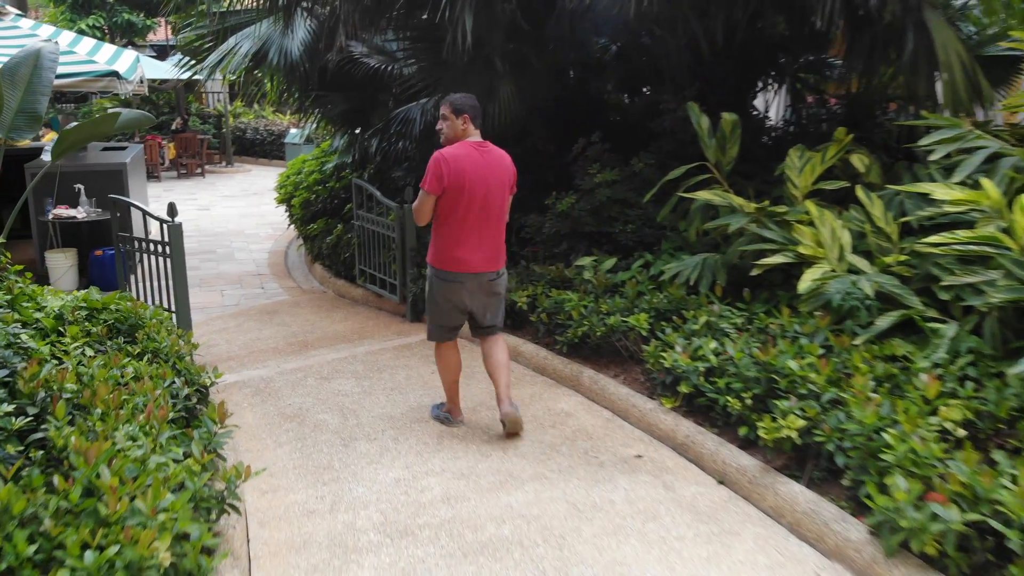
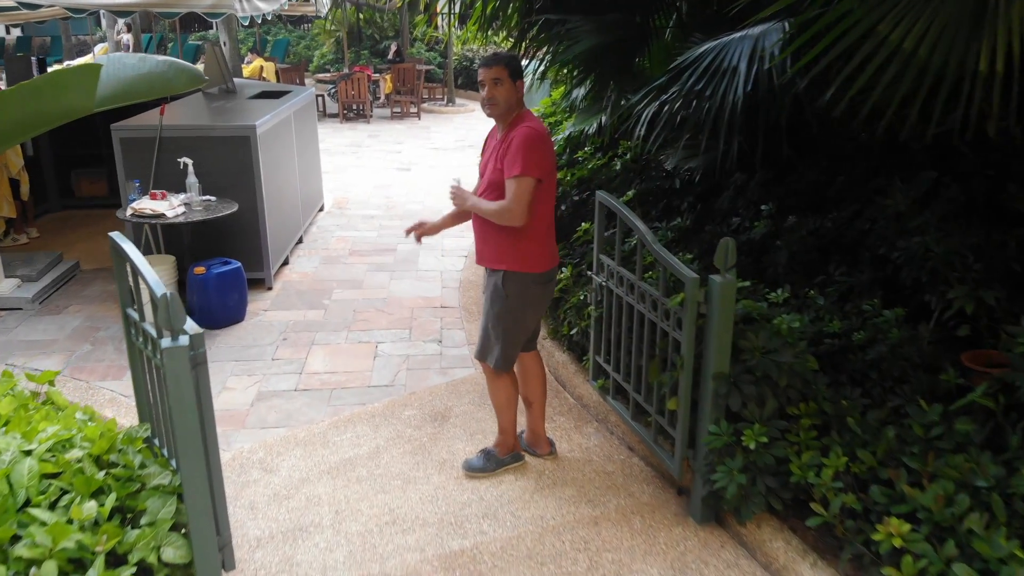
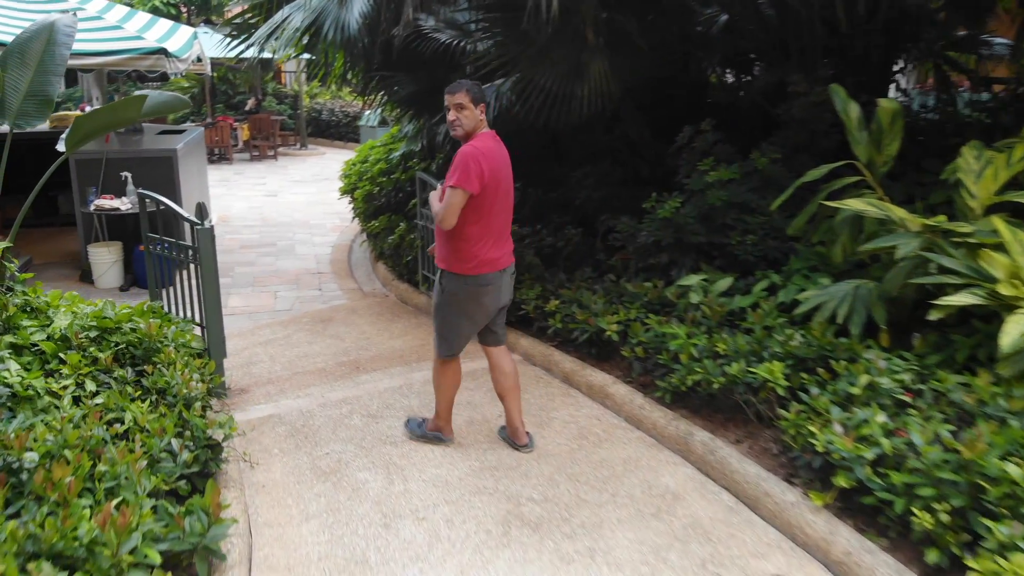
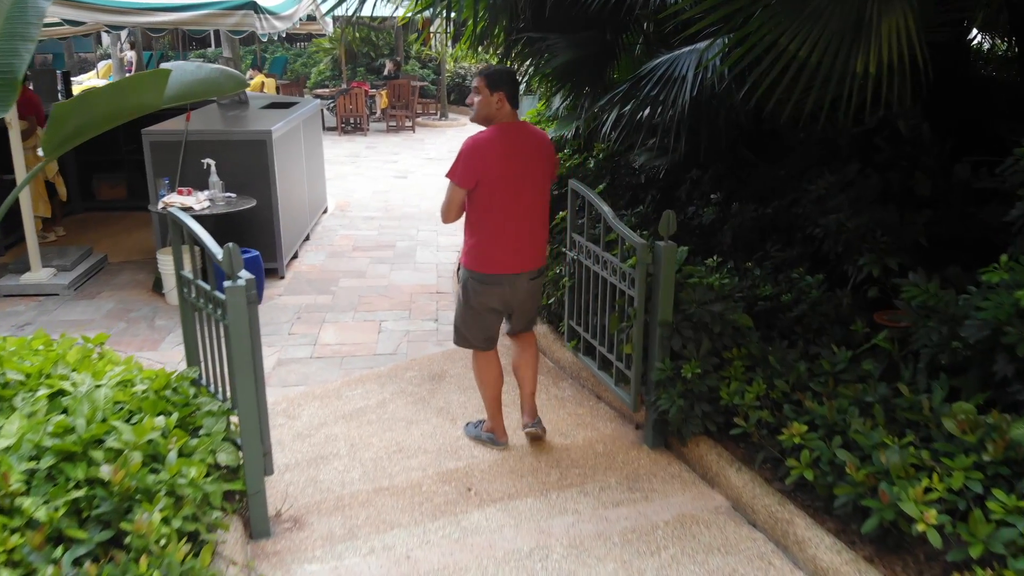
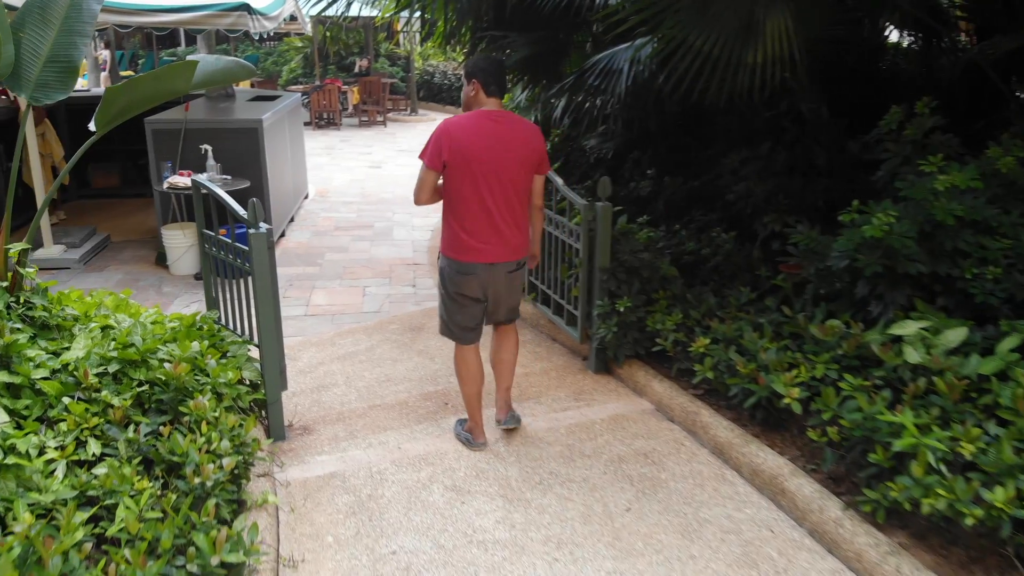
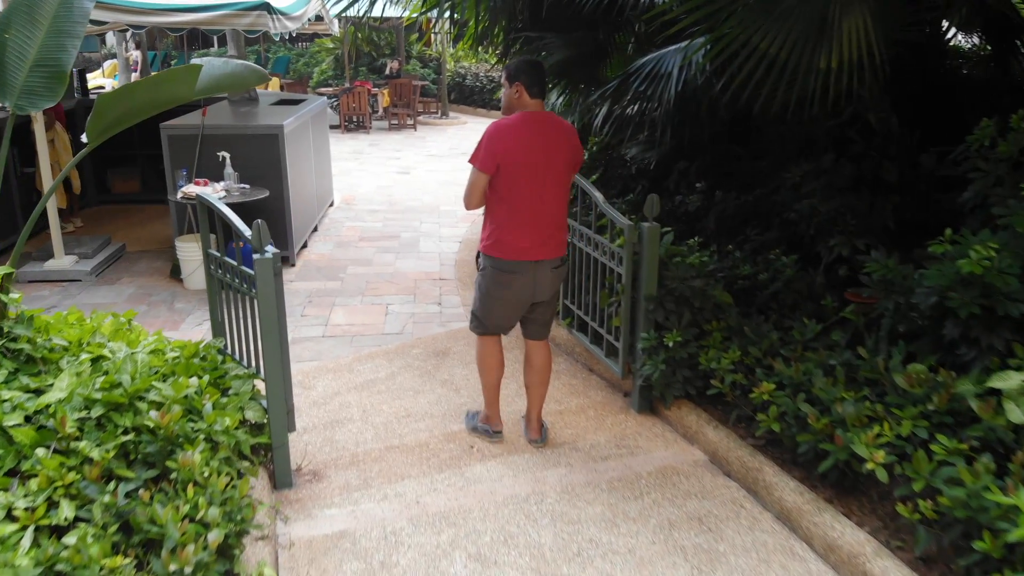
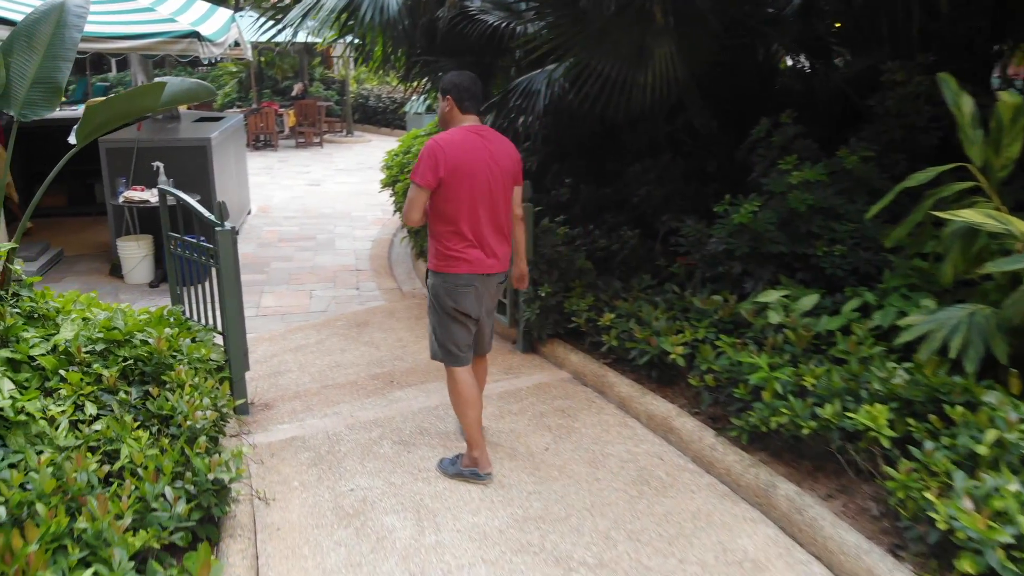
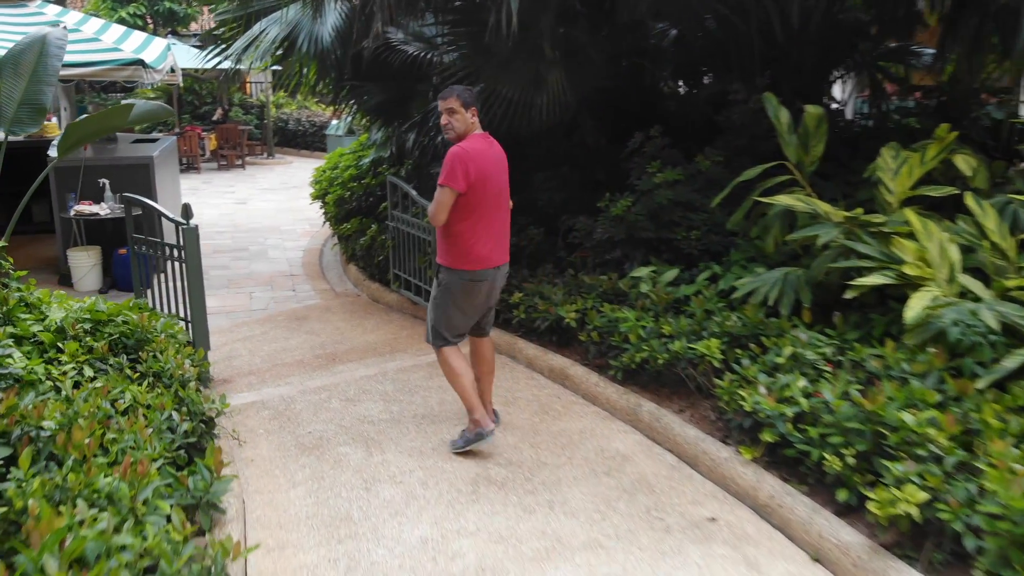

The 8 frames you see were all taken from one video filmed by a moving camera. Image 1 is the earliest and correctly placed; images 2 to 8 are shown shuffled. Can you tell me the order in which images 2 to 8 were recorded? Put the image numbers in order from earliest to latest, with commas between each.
8, 3, 7, 5, 6, 4, 2
